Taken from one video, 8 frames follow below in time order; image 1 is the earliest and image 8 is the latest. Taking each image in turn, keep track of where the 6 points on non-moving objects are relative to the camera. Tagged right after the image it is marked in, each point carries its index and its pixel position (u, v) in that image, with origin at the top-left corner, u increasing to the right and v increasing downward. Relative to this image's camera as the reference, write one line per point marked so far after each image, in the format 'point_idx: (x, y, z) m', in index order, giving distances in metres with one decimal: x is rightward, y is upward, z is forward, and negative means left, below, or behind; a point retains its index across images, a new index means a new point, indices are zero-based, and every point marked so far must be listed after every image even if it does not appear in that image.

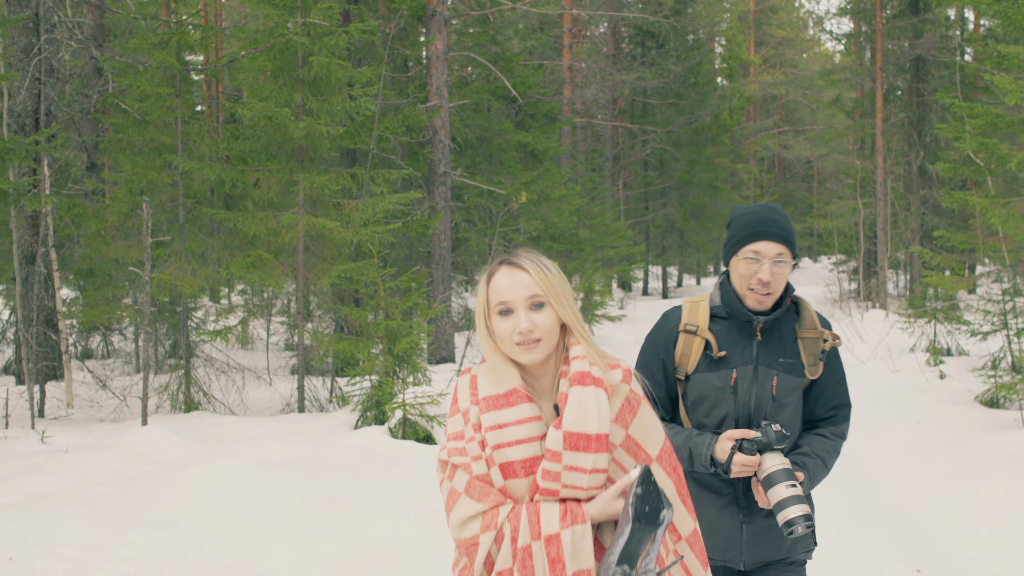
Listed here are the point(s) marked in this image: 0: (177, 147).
0: (-2.4, +1.1, +9.6) m
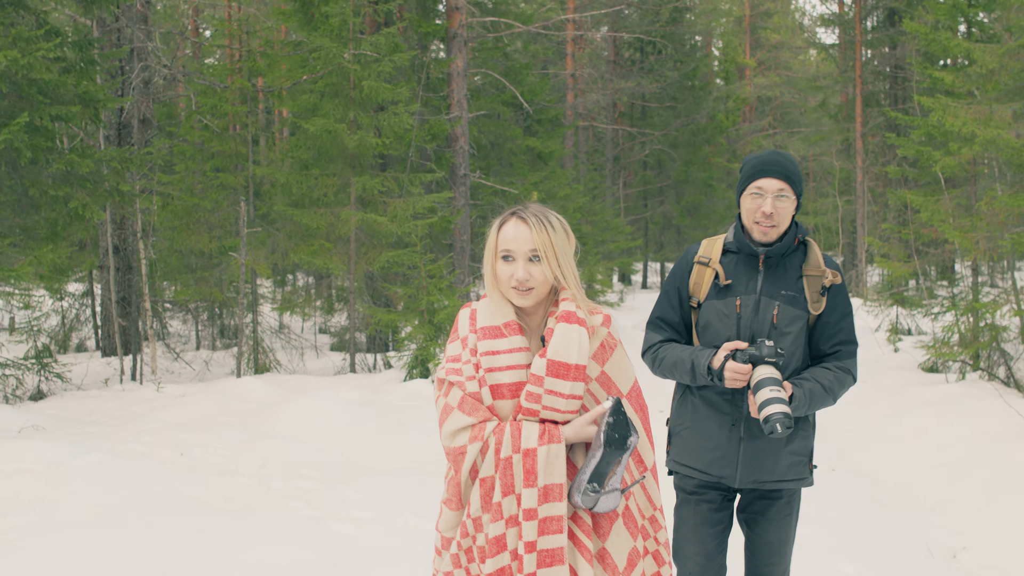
0: (-2.3, +1.2, +11.3) m
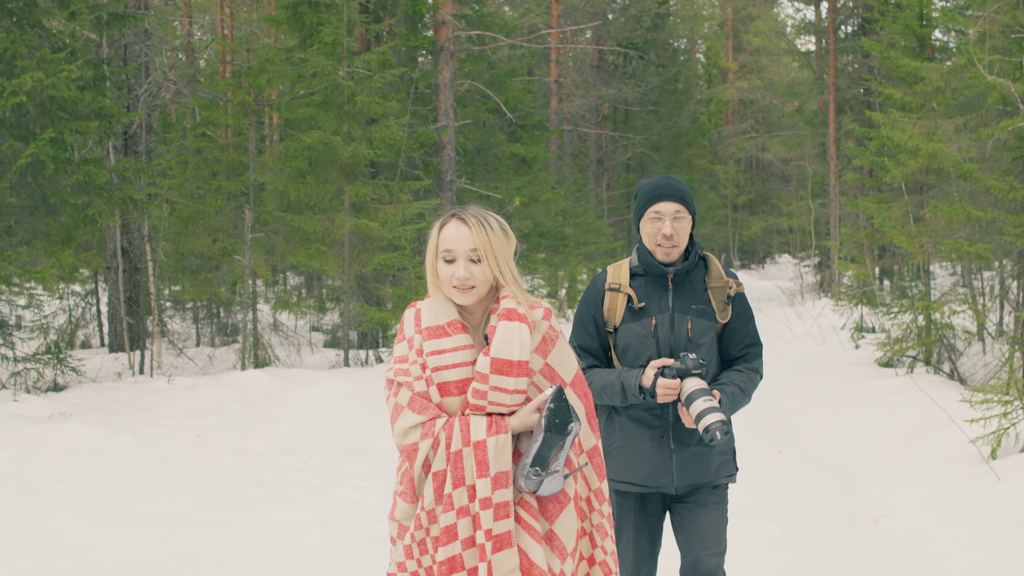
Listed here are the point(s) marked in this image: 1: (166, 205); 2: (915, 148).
0: (-2.5, +1.2, +12.1) m
1: (-3.0, +0.8, +11.5) m
2: (+3.2, +1.1, +10.1) m
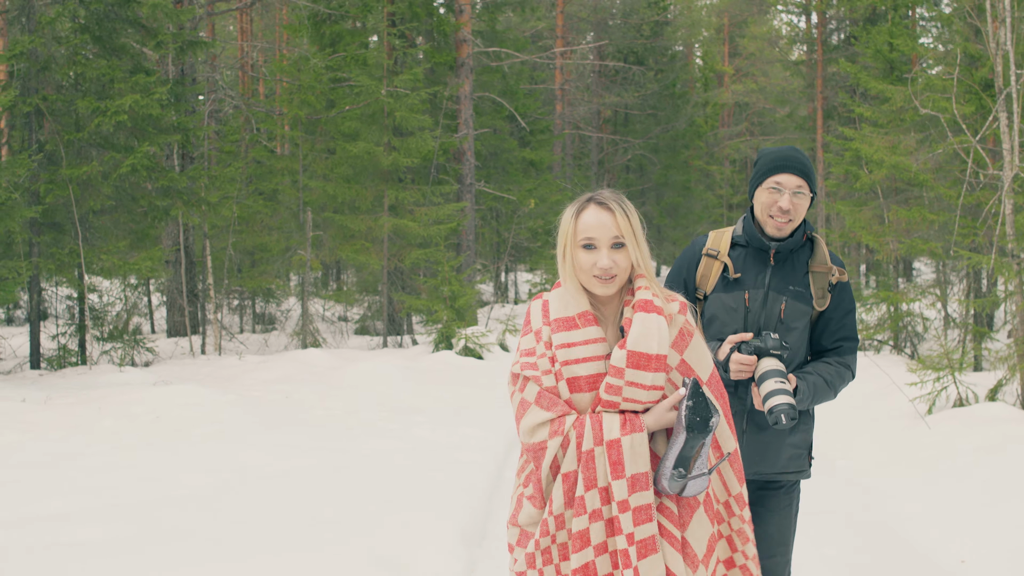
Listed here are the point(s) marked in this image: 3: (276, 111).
0: (-2.3, +1.3, +13.6) m
1: (-2.8, +0.9, +13.1) m
2: (+3.4, +1.2, +11.7) m
3: (-2.4, +1.8, +12.8) m
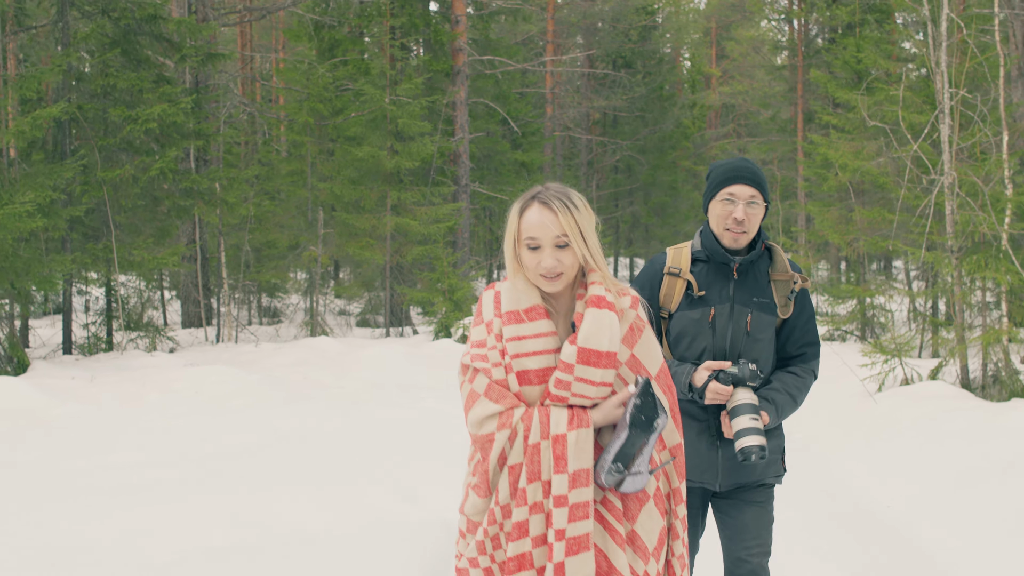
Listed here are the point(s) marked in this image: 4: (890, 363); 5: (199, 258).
0: (-2.3, +1.3, +14.6) m
1: (-2.9, +0.9, +14.0) m
2: (+3.3, +1.2, +12.7) m
3: (-2.4, +1.8, +13.8) m
4: (+2.8, -0.6, +9.4) m
5: (-3.5, +0.3, +14.2) m
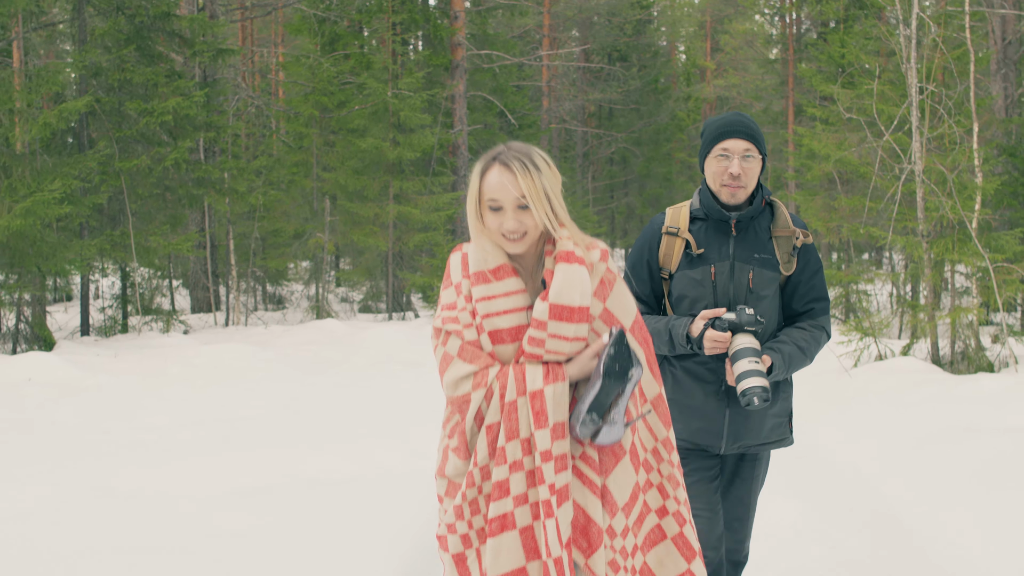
0: (-2.4, +1.5, +15.2) m
1: (-2.9, +1.1, +14.6) m
2: (+3.3, +1.4, +13.2) m
3: (-2.5, +2.0, +14.3) m
4: (+2.8, -0.4, +10.0) m
5: (-3.5, +0.5, +14.8) m
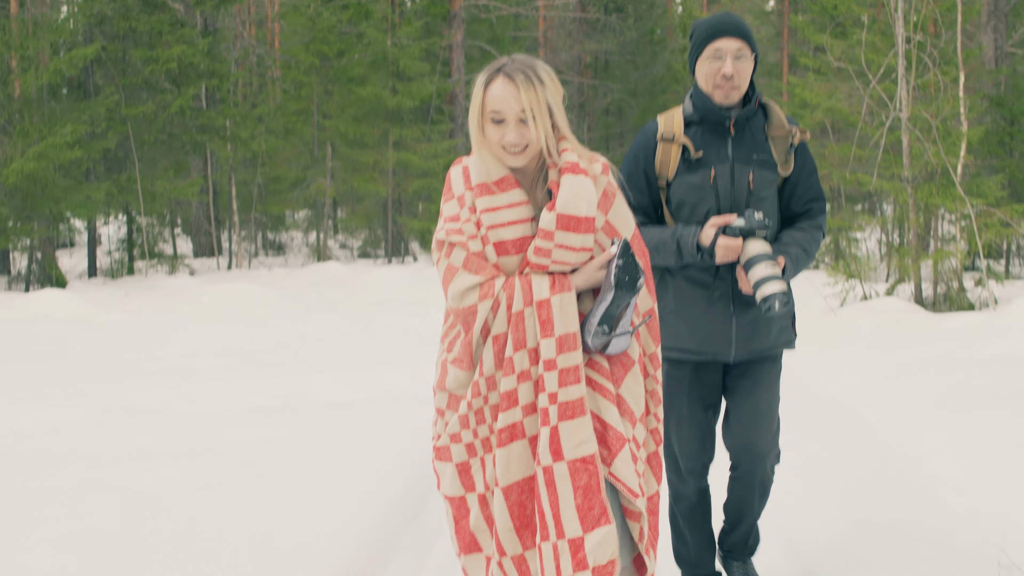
0: (-2.4, +2.2, +15.4) m
1: (-3.0, +1.7, +14.8) m
2: (+3.3, +2.0, +13.5) m
3: (-2.5, +2.6, +14.6) m
4: (+2.7, 0.0, +10.3) m
5: (-3.6, +1.1, +15.1) m
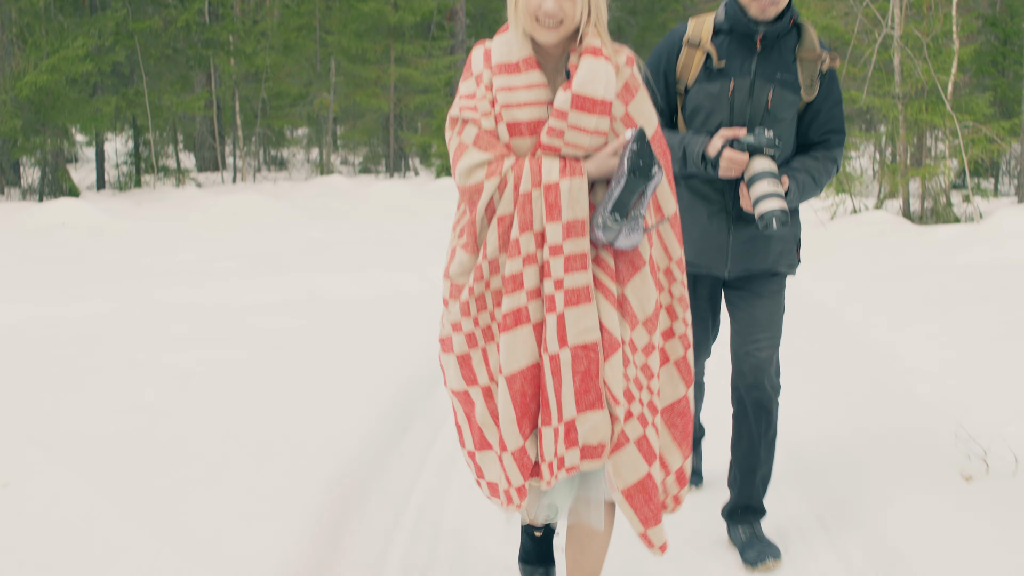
0: (-2.4, +3.2, +15.6) m
1: (-3.0, +2.7, +15.0) m
2: (+3.3, +2.9, +13.7) m
3: (-2.5, +3.6, +14.7) m
4: (+2.7, +0.8, +10.6) m
5: (-3.6, +2.2, +15.3) m
